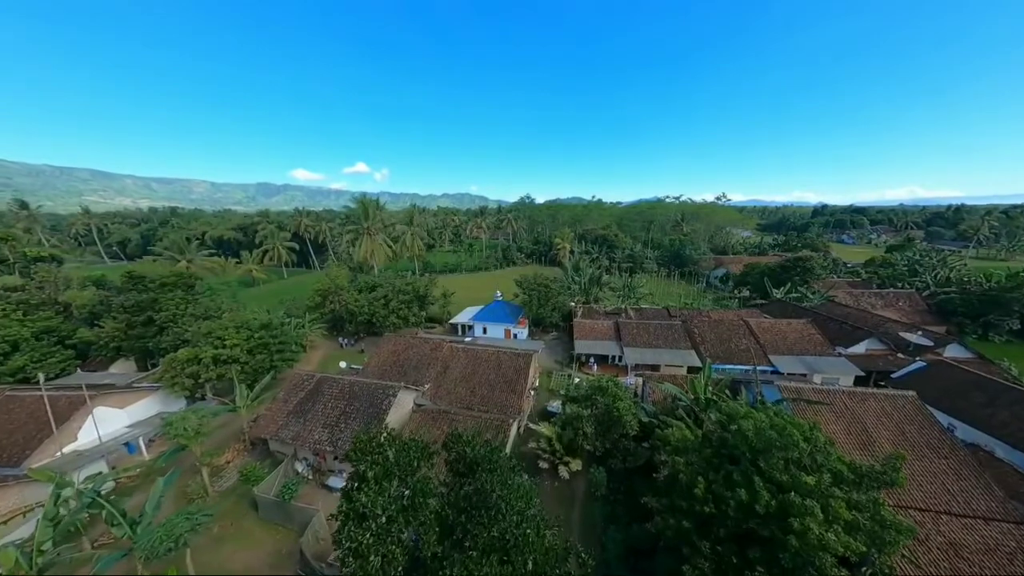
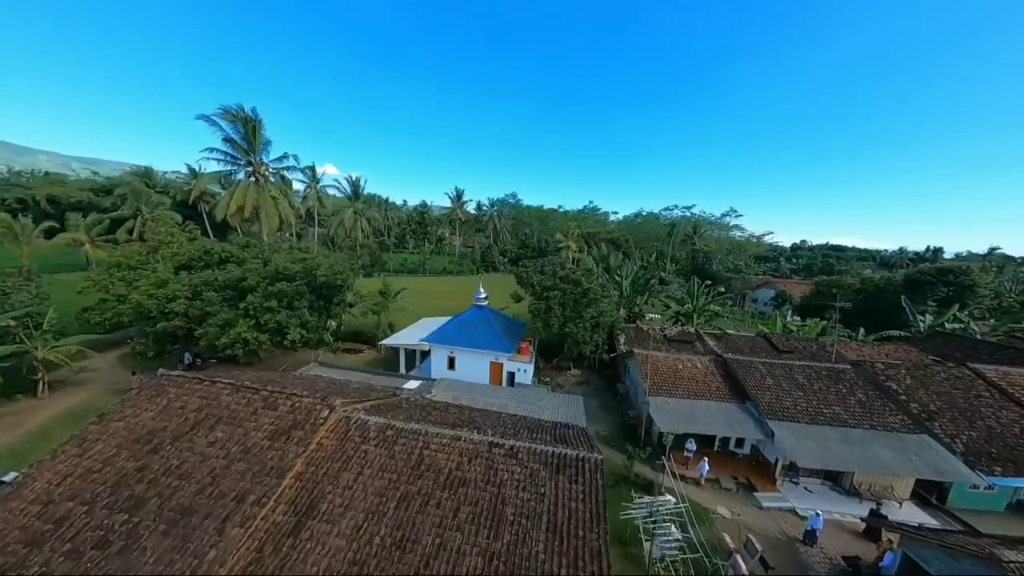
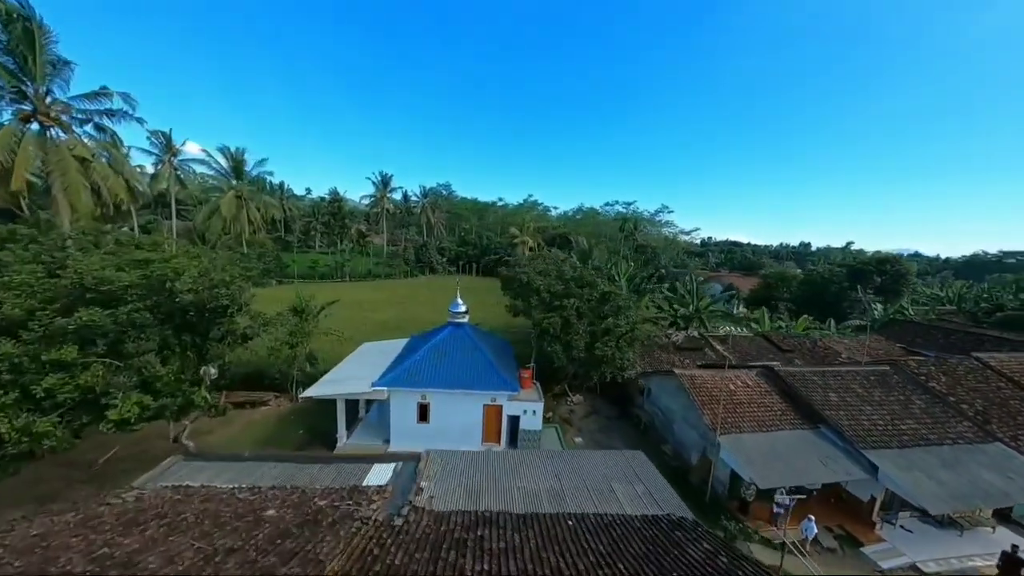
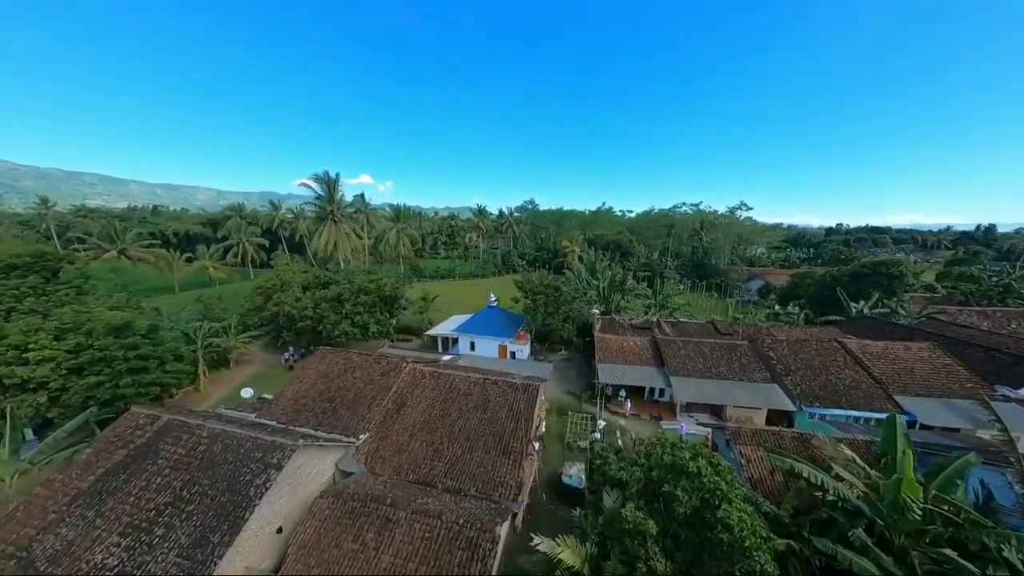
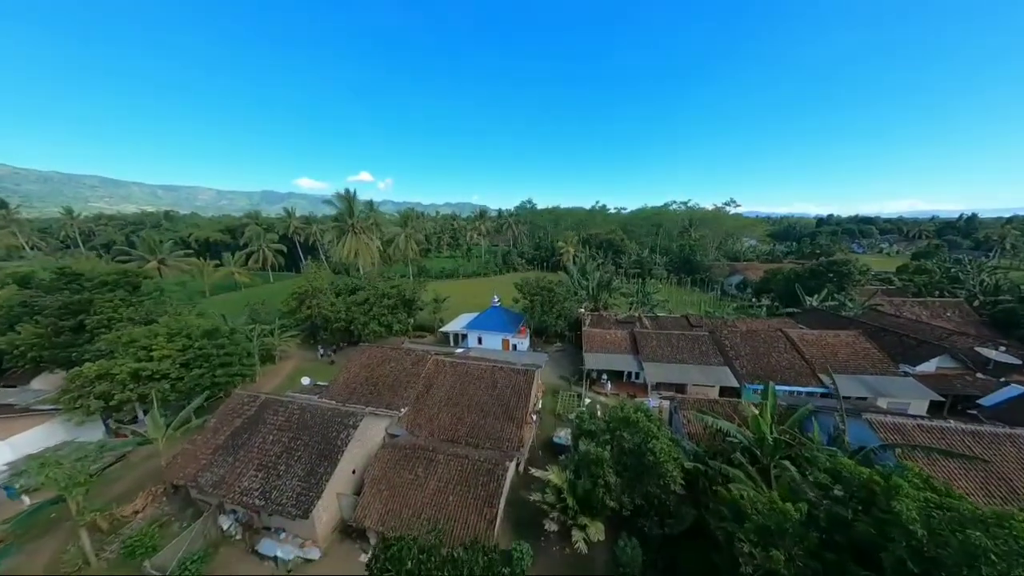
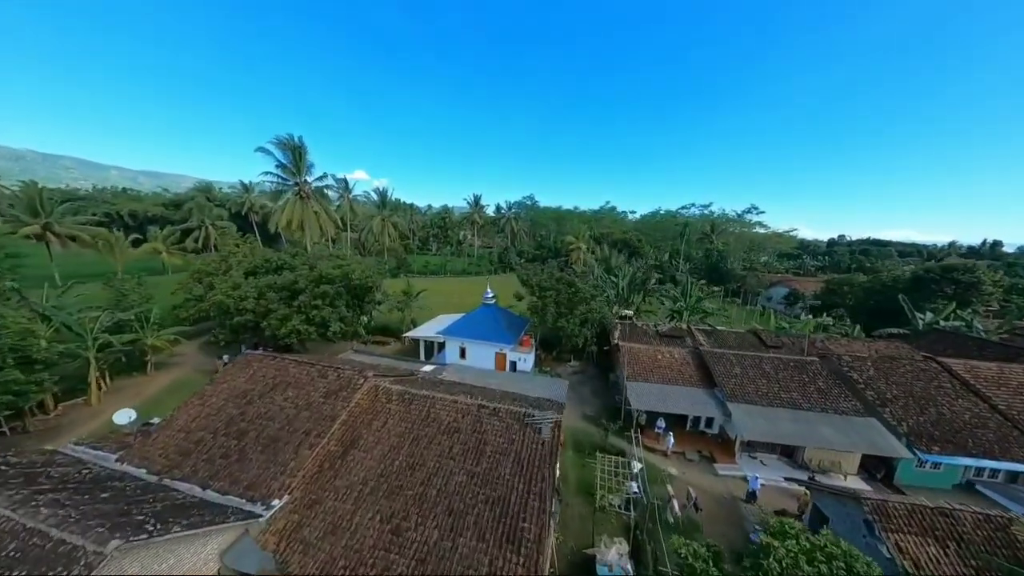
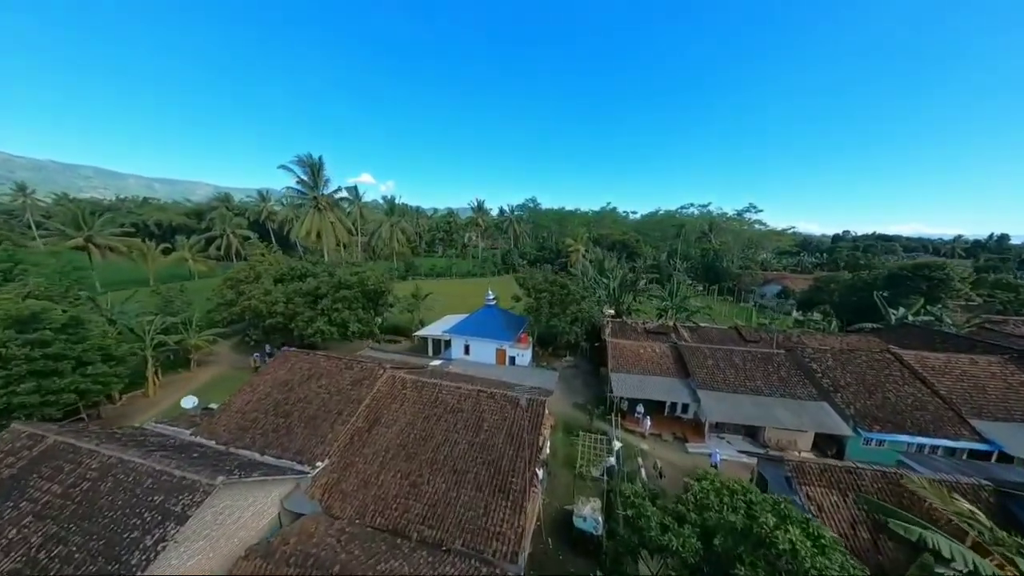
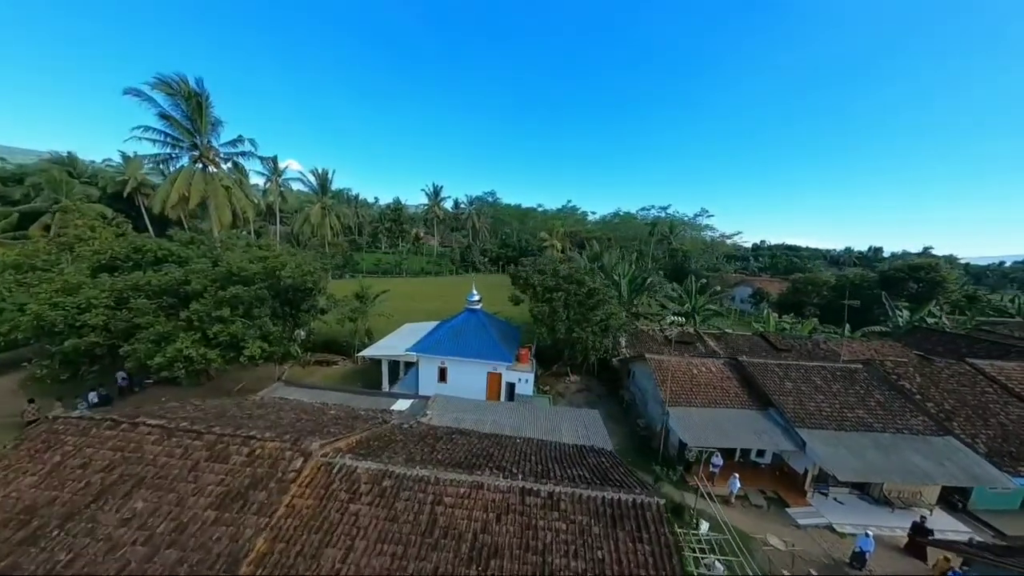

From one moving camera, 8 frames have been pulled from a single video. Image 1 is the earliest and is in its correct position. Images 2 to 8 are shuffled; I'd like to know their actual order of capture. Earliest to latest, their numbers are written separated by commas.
5, 4, 7, 6, 2, 8, 3
